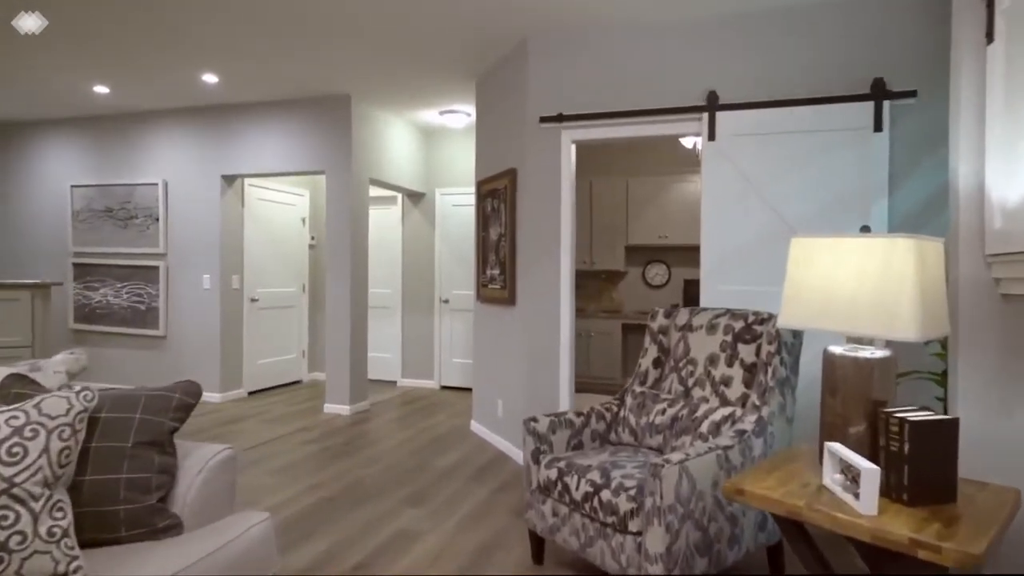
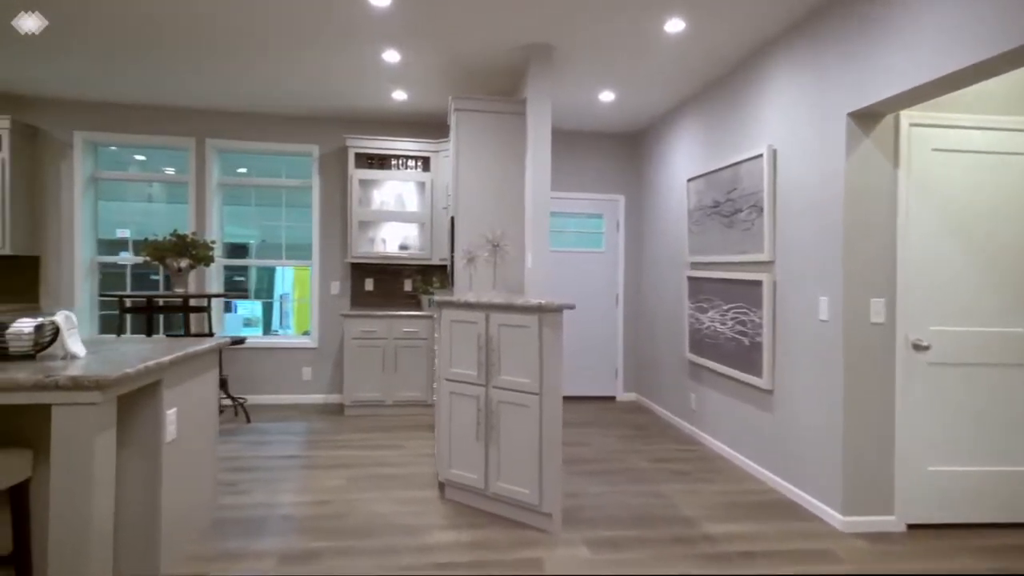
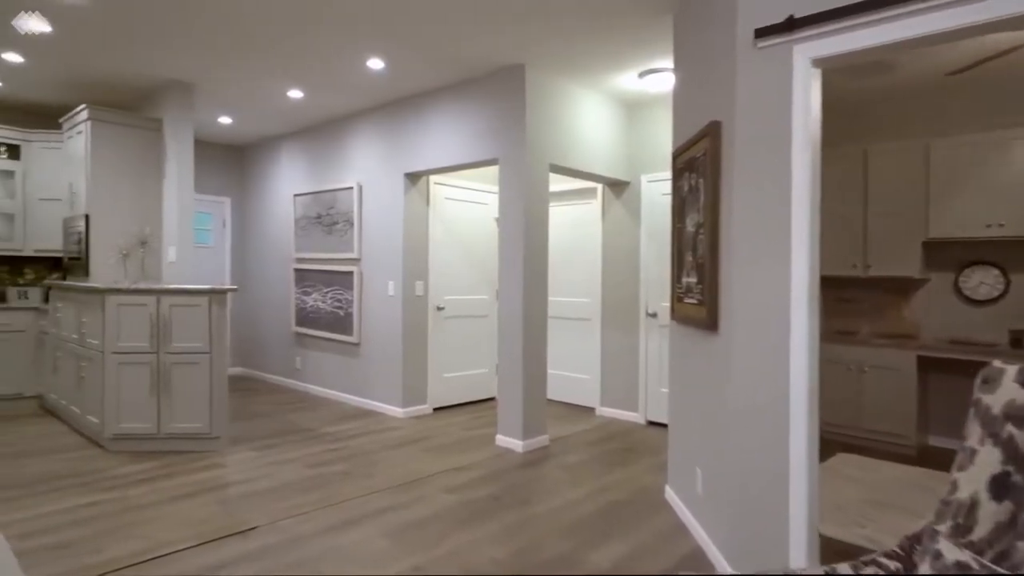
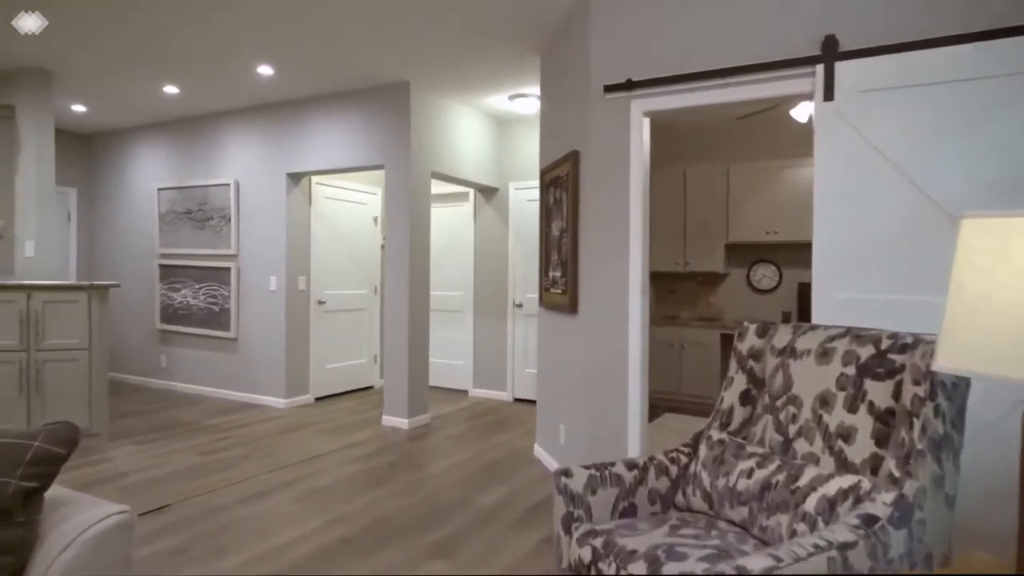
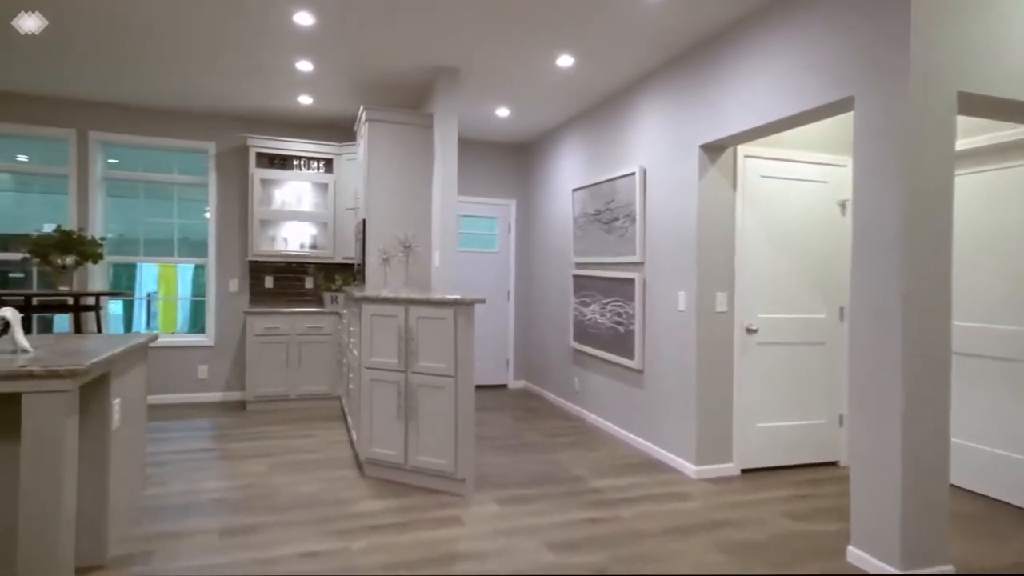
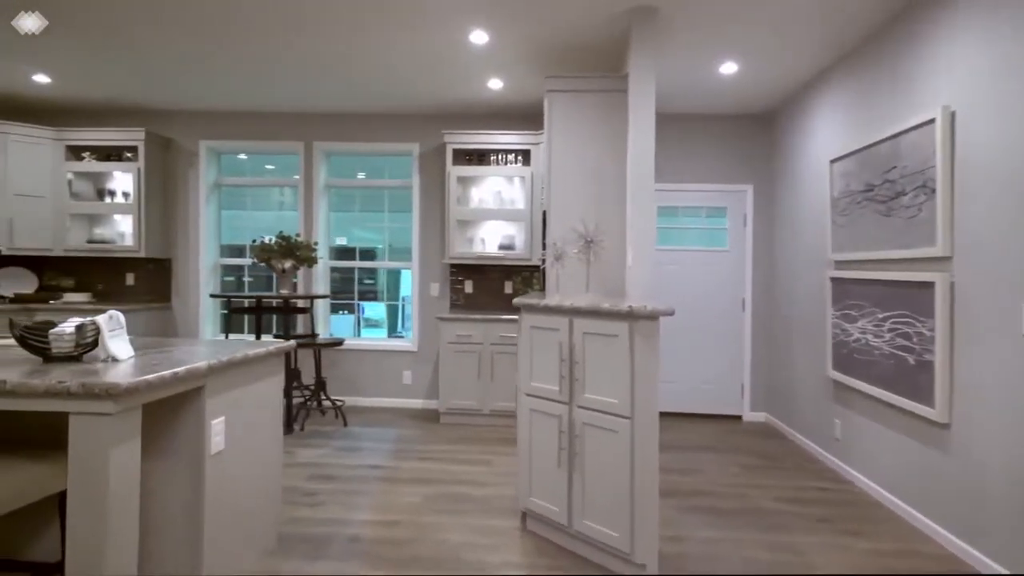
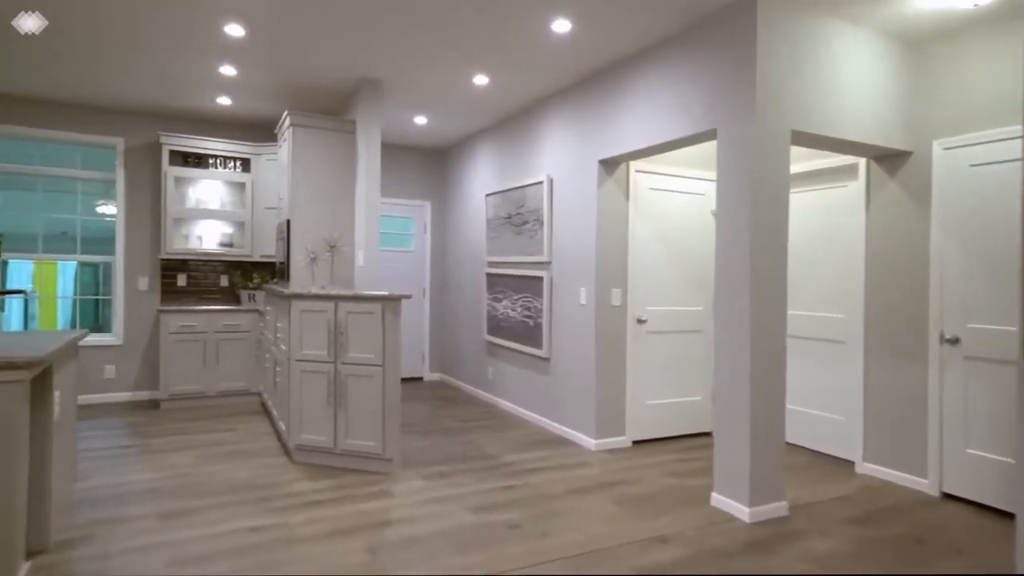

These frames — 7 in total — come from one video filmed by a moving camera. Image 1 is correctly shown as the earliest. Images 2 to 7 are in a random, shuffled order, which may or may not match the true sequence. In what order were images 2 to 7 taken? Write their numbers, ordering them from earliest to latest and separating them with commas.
4, 3, 7, 5, 2, 6
